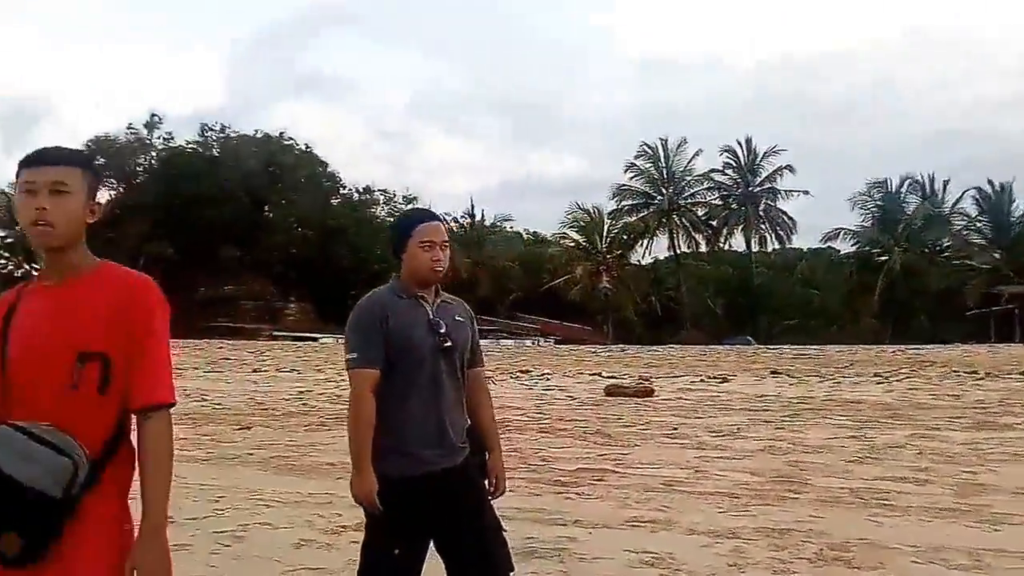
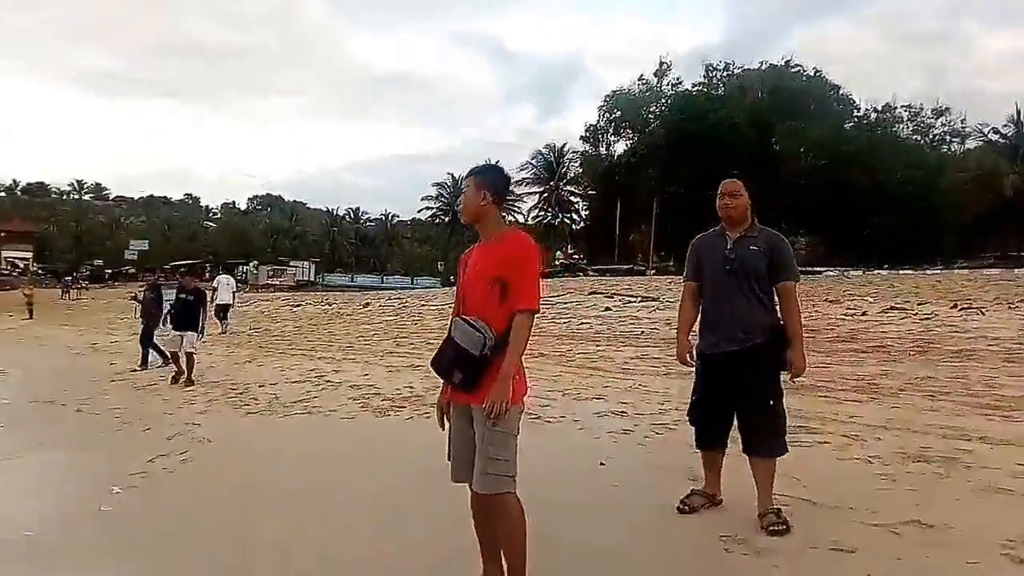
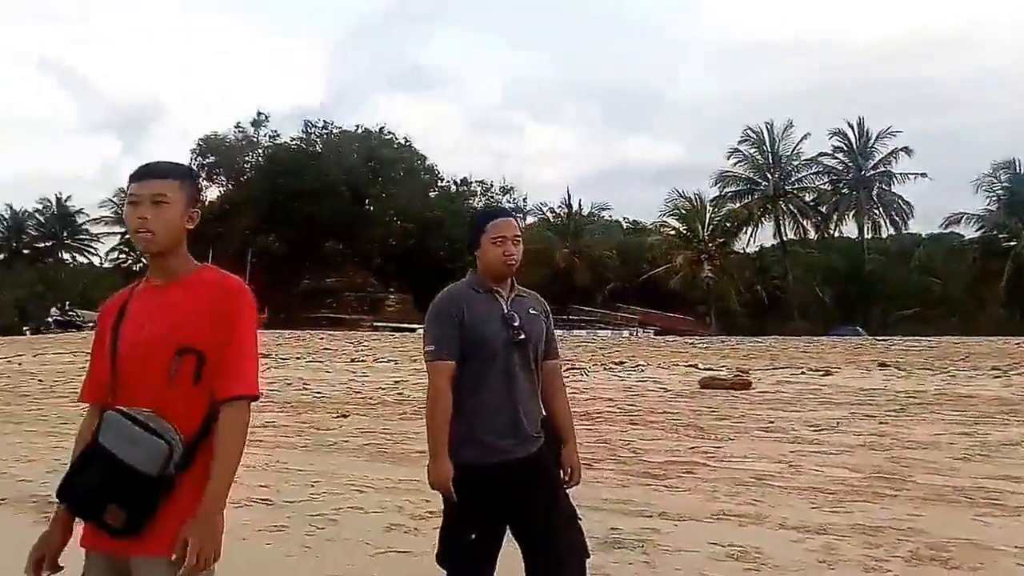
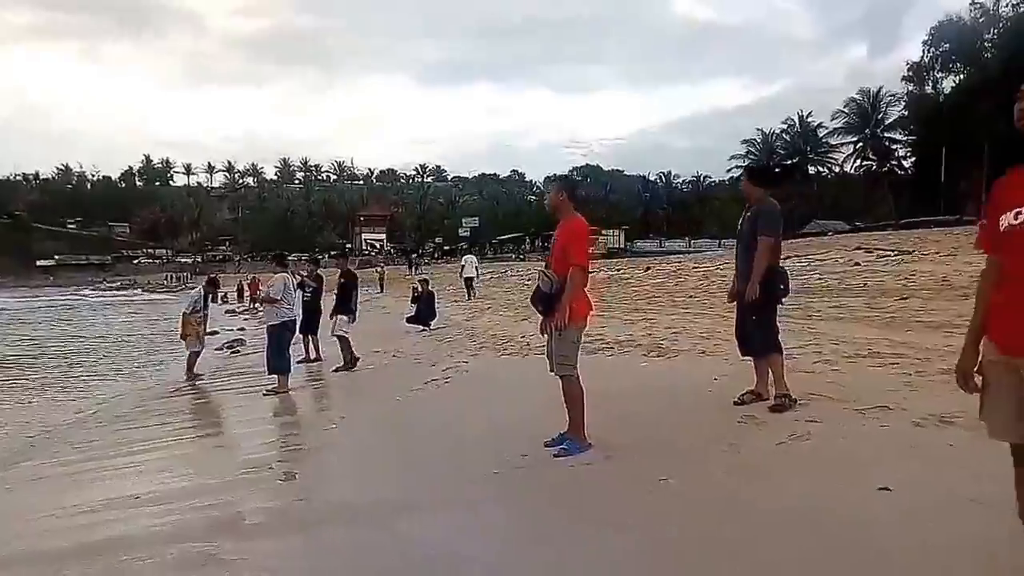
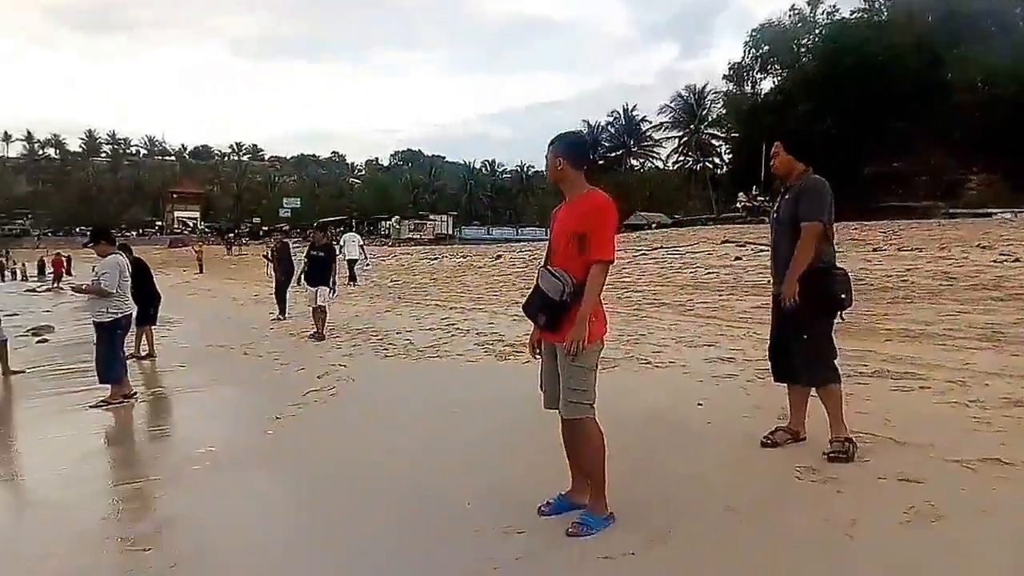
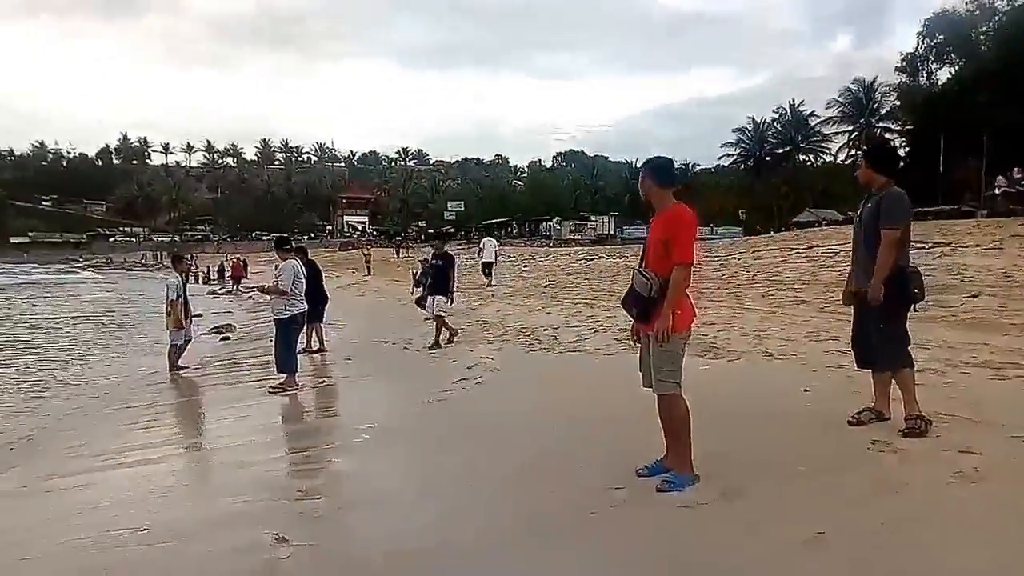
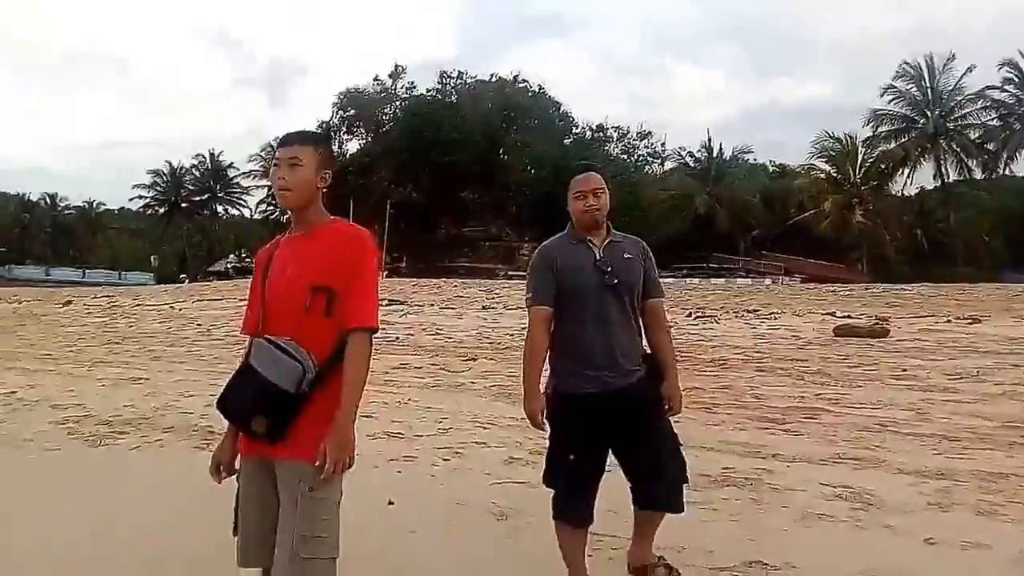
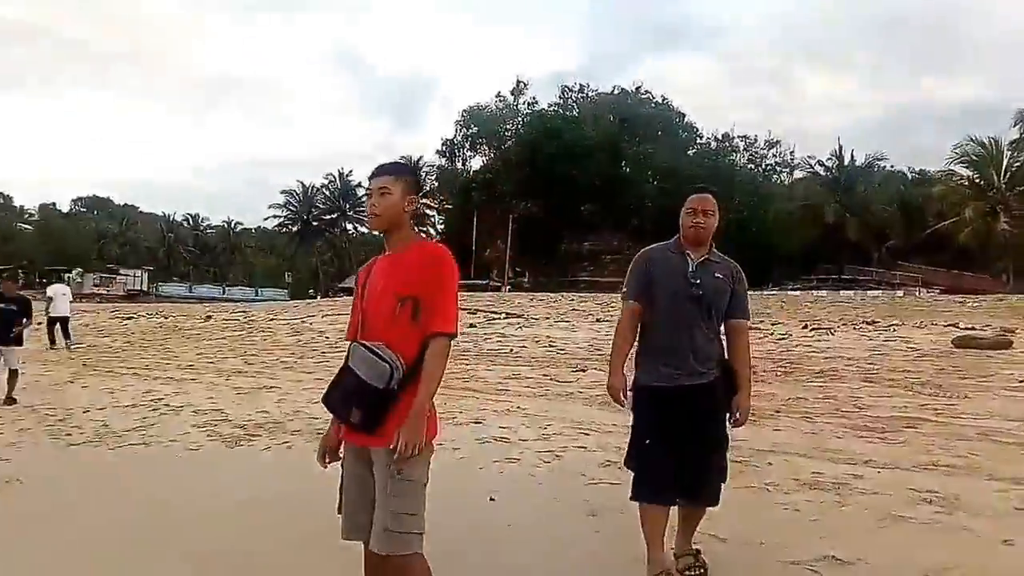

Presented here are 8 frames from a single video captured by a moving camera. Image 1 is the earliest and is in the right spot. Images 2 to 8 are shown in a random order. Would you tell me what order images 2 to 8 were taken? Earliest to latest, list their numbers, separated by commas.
3, 7, 8, 2, 5, 6, 4
